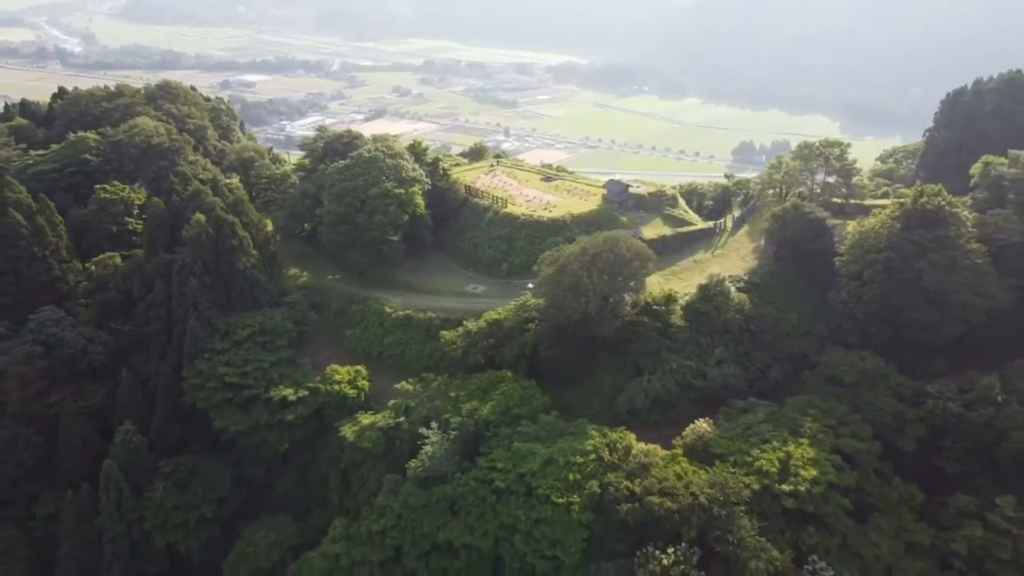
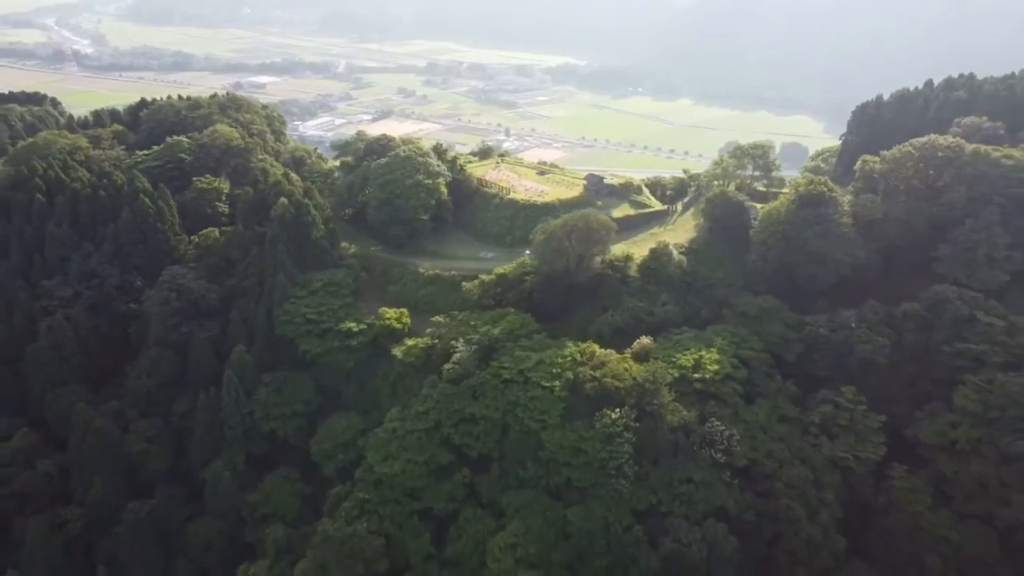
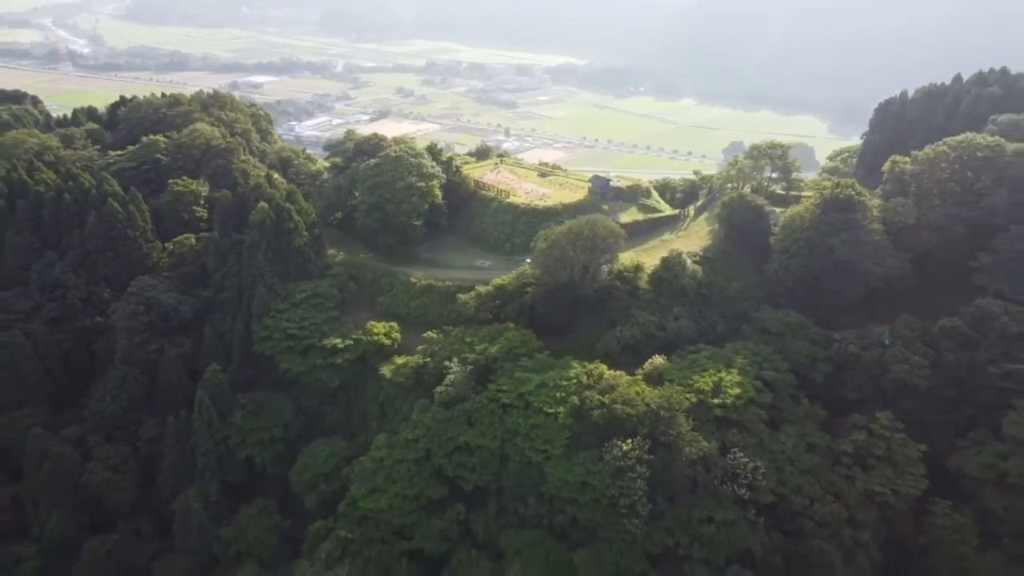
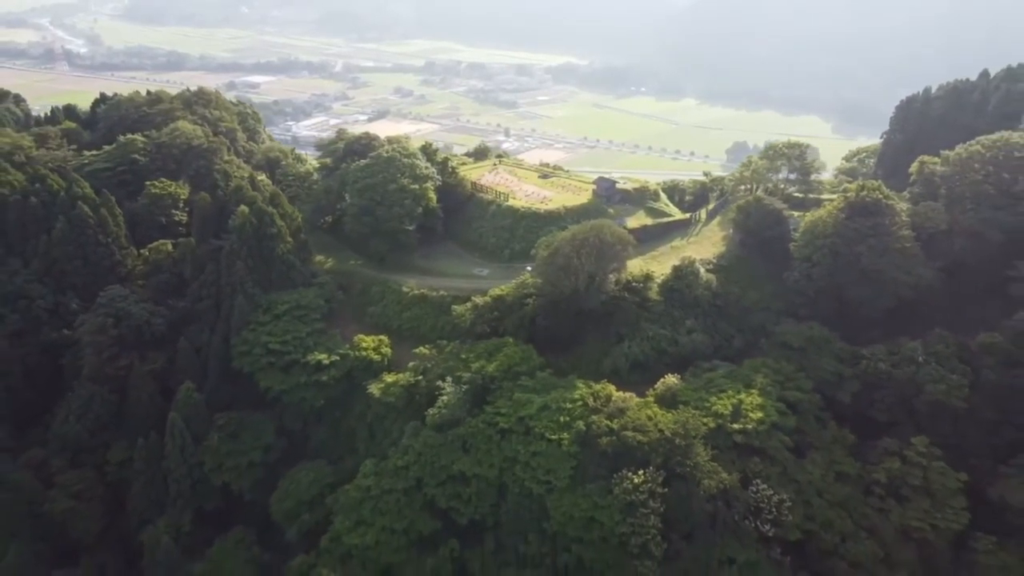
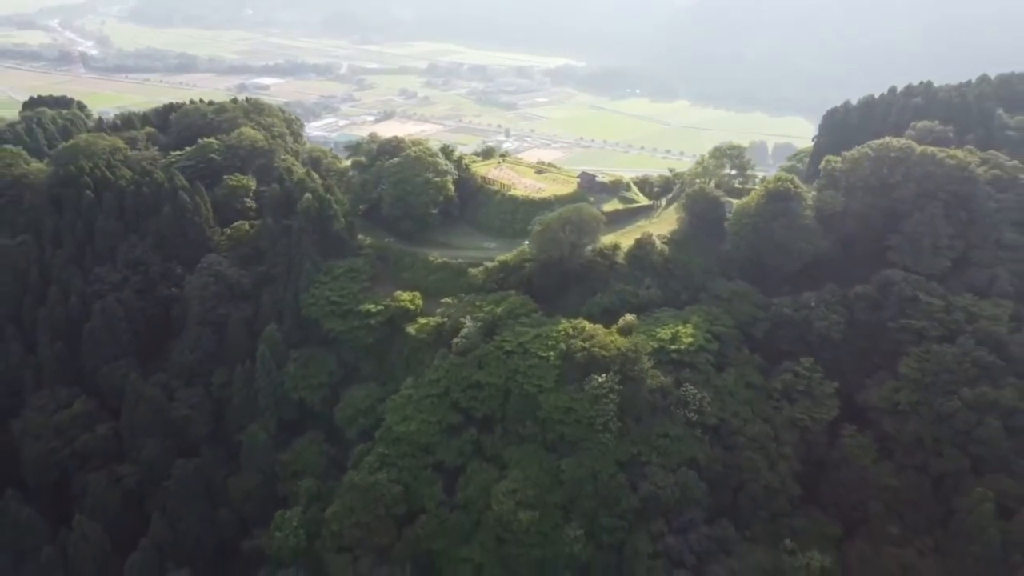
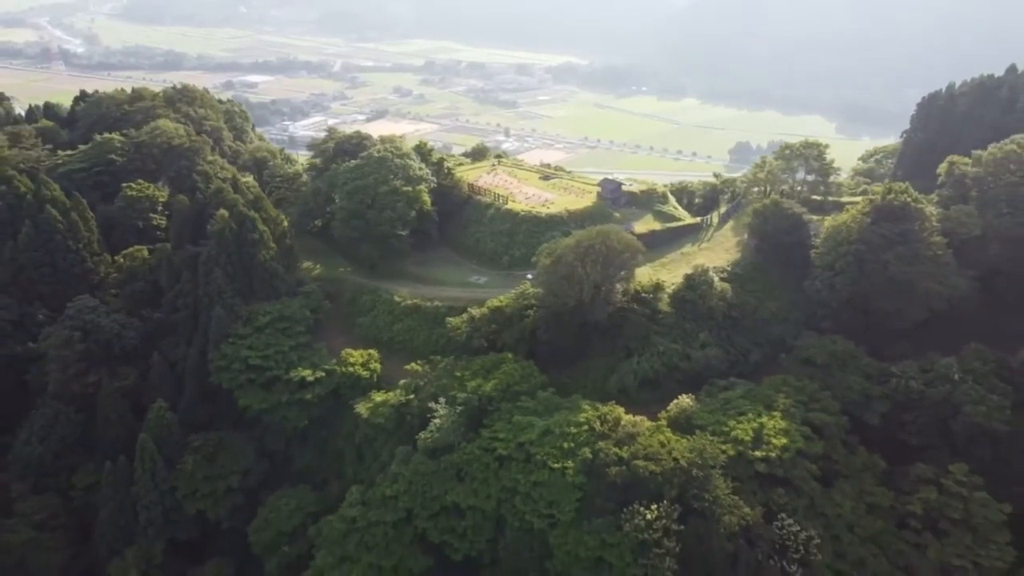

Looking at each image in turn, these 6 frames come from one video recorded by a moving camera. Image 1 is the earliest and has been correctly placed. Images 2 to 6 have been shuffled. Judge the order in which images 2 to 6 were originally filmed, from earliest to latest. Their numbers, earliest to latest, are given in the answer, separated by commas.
6, 4, 3, 2, 5
